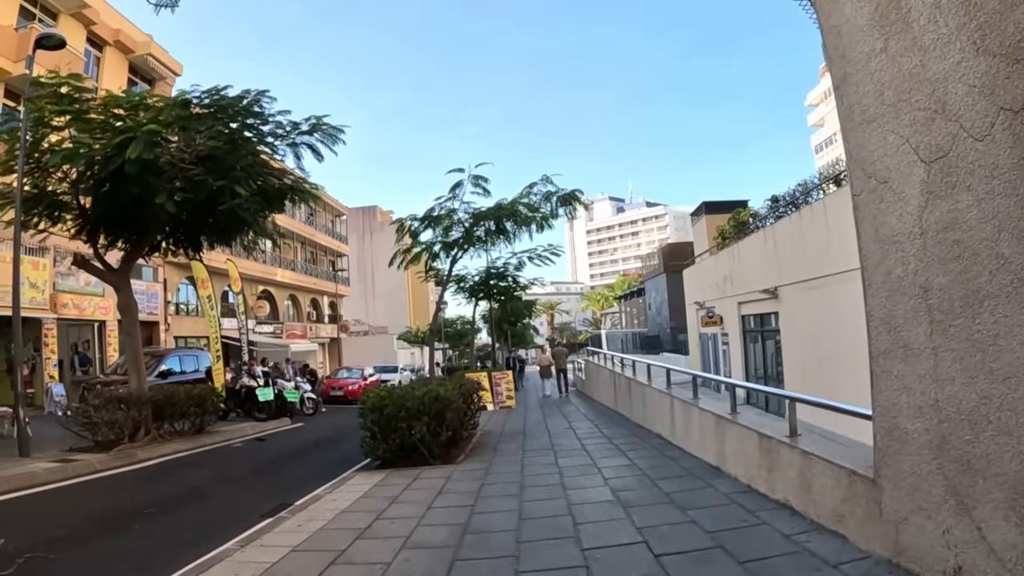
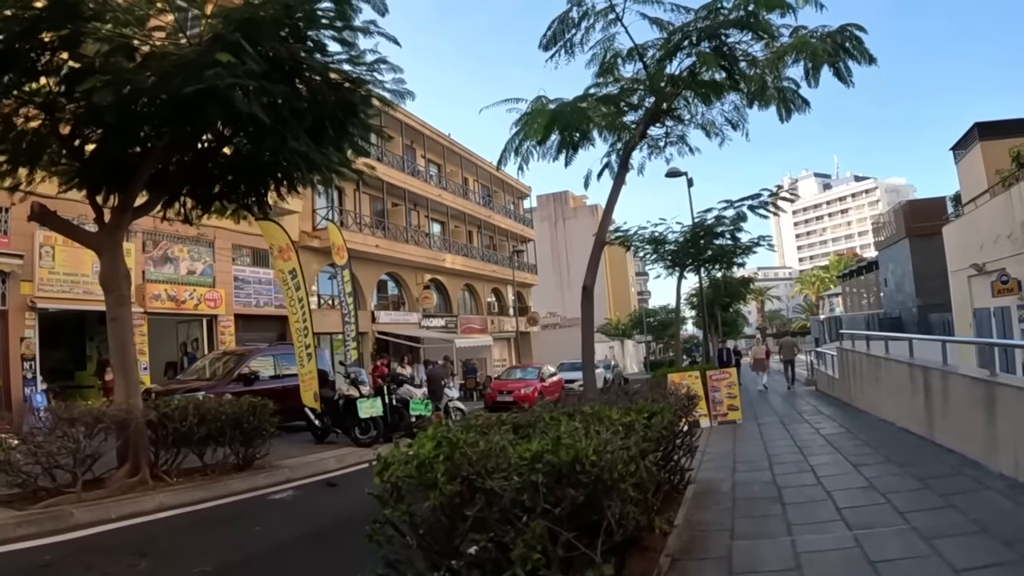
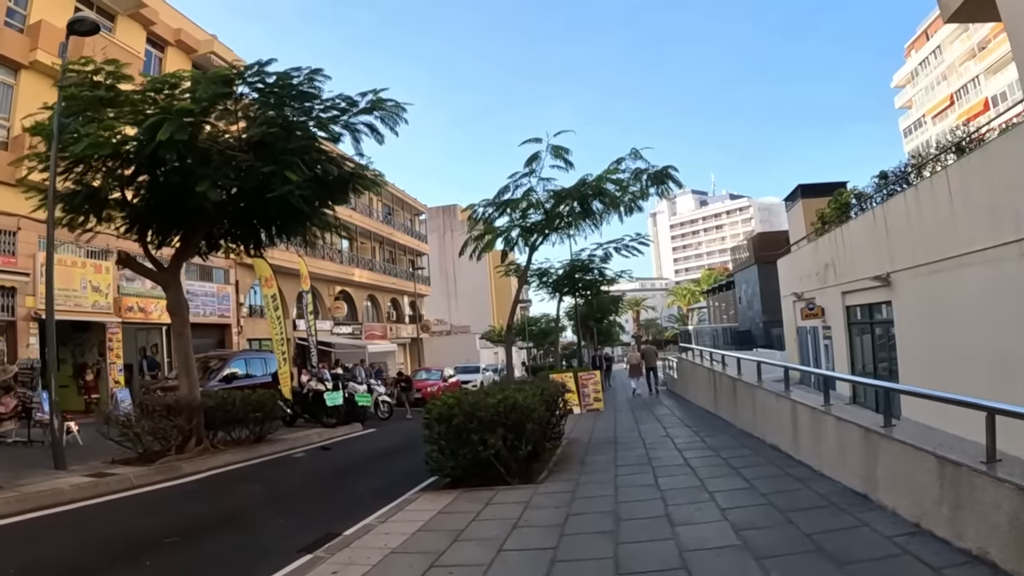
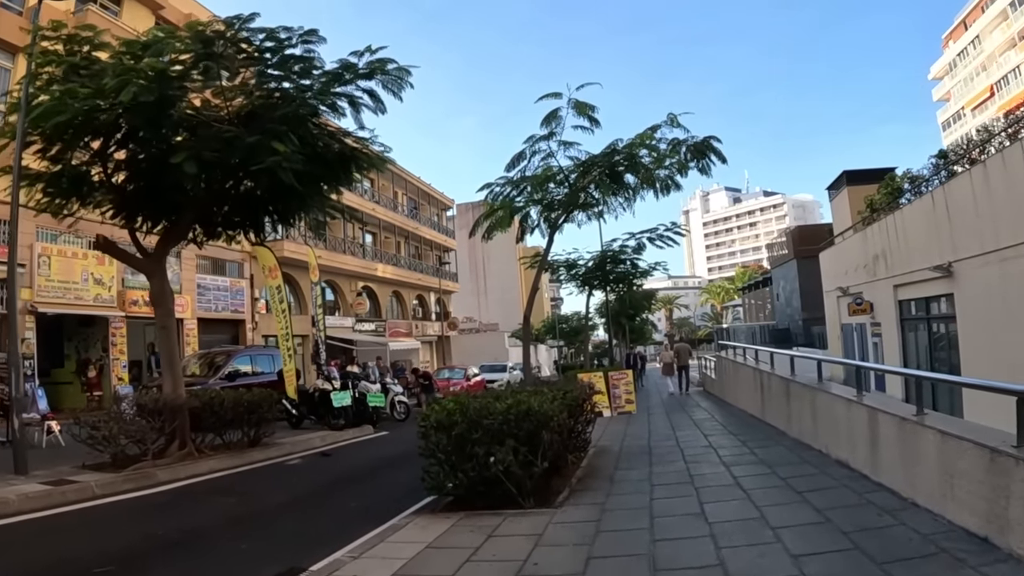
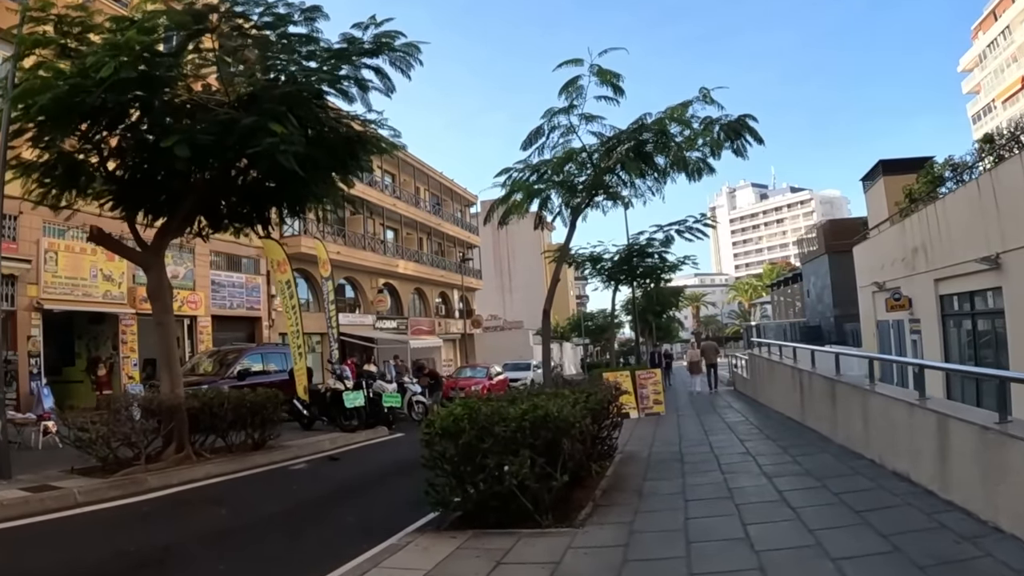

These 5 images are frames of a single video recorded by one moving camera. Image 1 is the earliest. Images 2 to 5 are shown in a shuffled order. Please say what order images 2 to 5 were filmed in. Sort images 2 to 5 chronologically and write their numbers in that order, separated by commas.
3, 4, 5, 2
